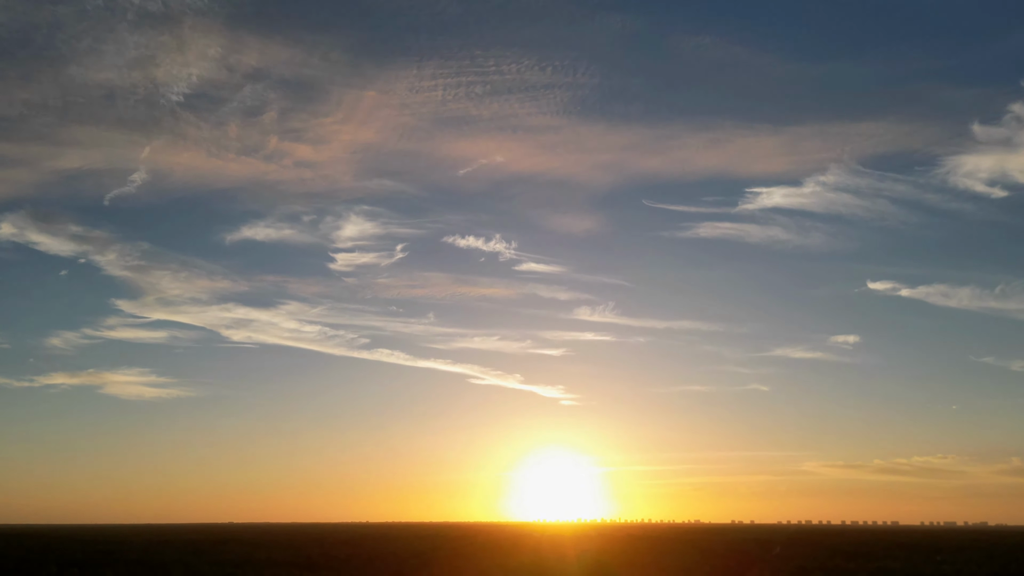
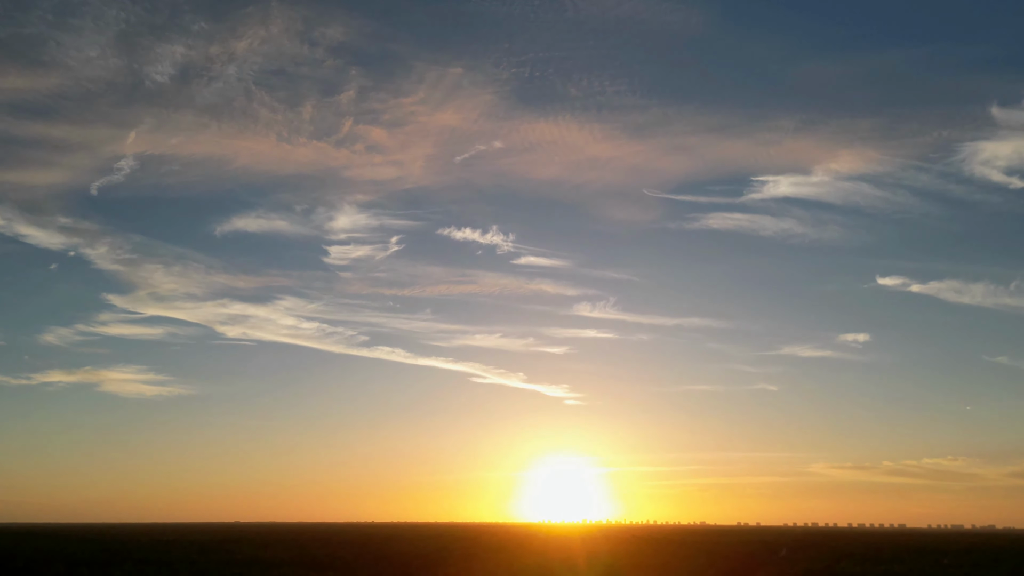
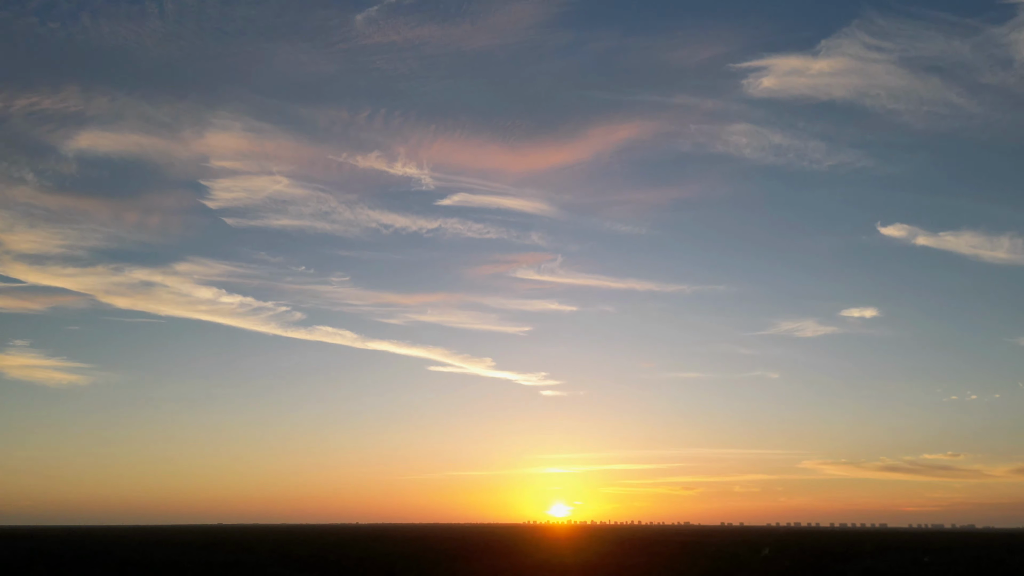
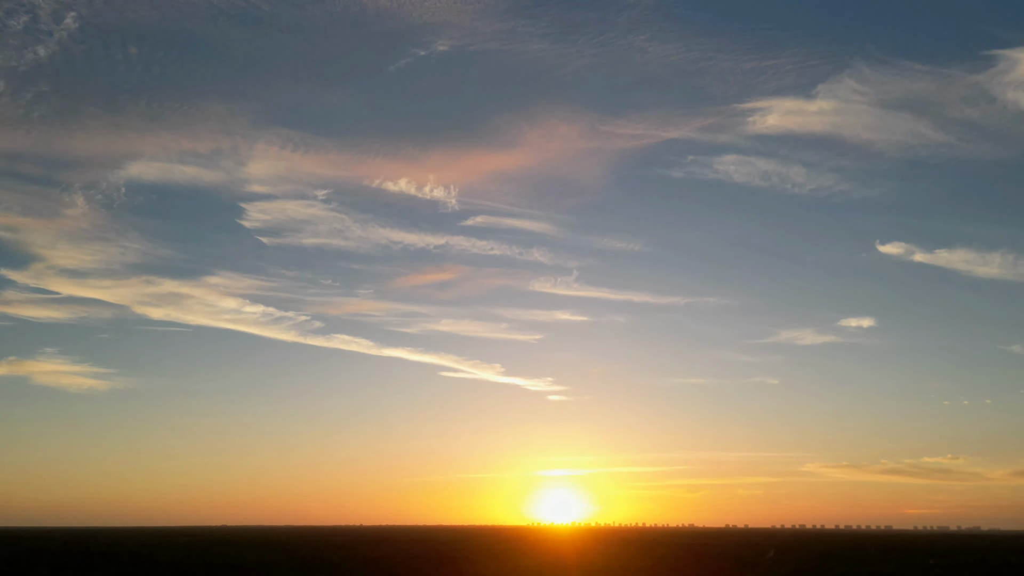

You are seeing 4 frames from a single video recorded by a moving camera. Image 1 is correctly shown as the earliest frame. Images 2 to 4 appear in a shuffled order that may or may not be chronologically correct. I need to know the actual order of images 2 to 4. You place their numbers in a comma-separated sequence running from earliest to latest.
2, 4, 3
